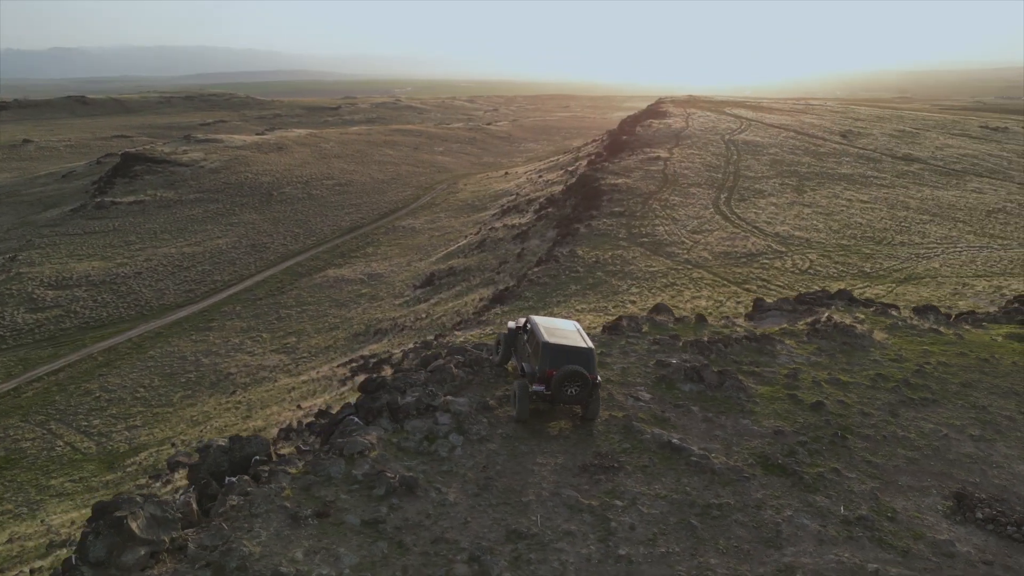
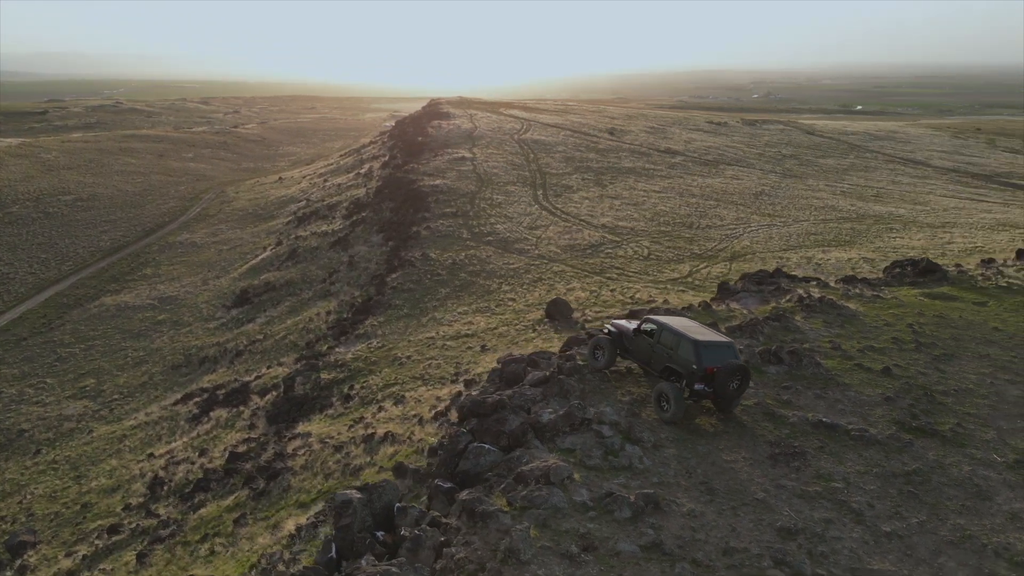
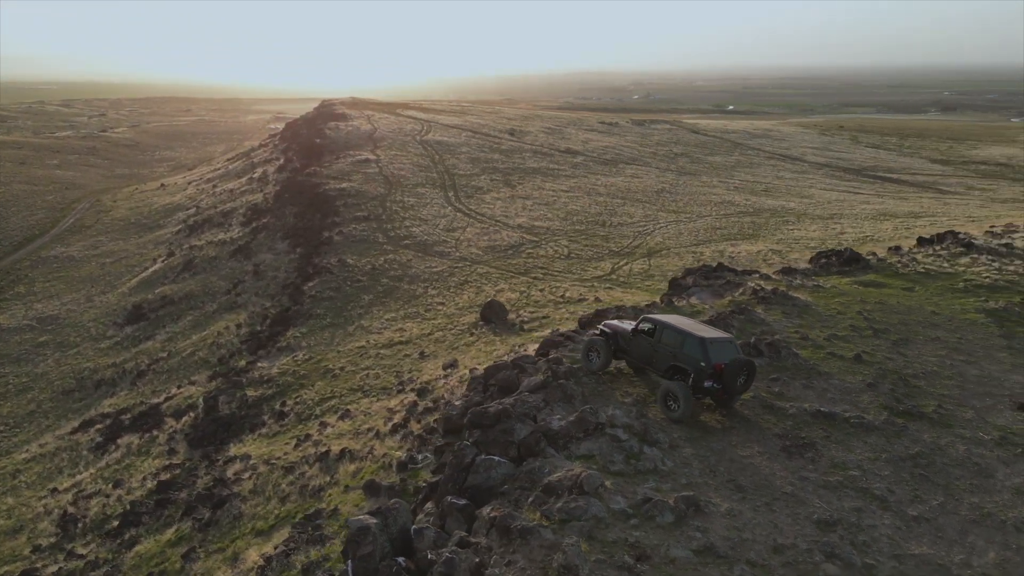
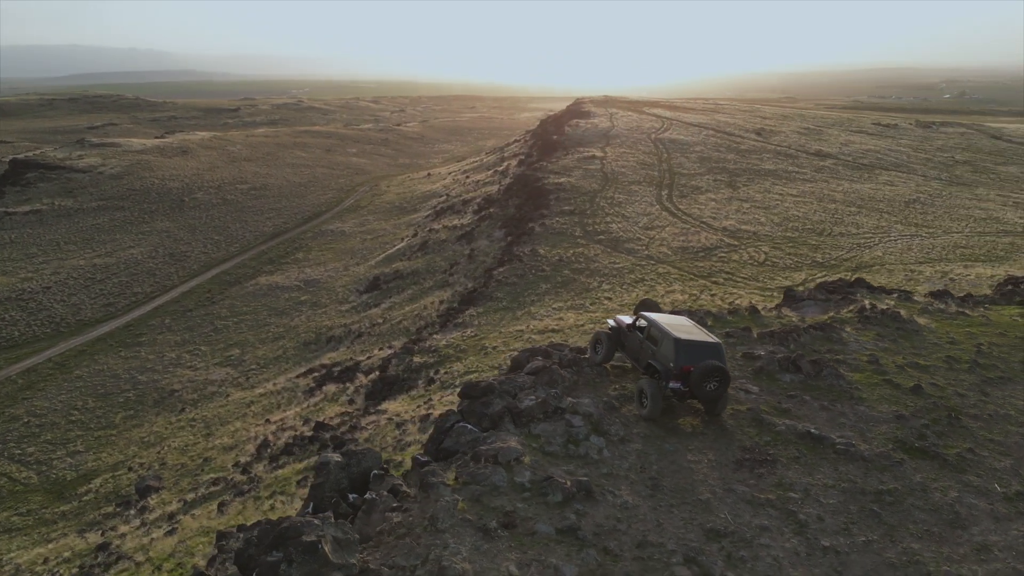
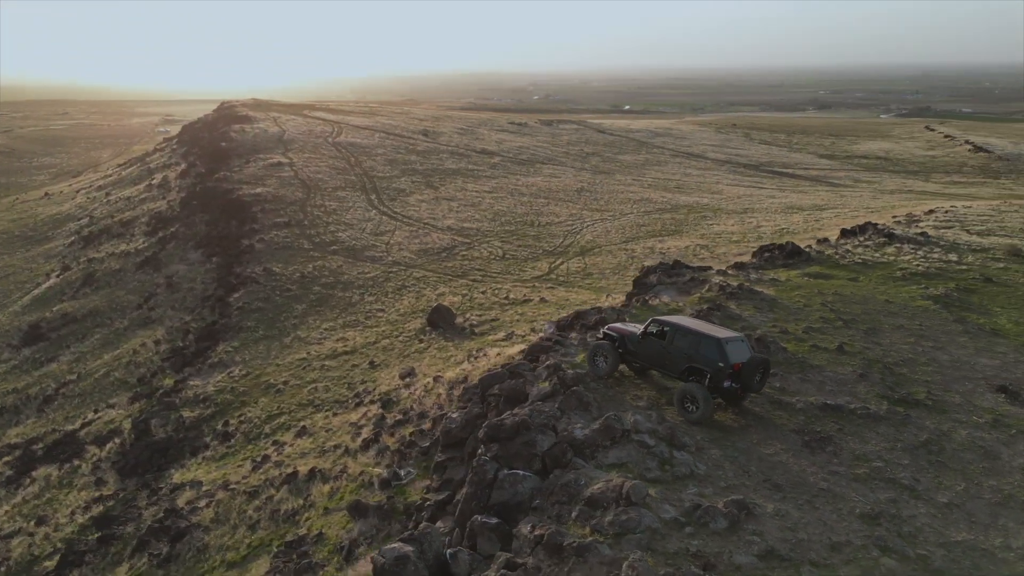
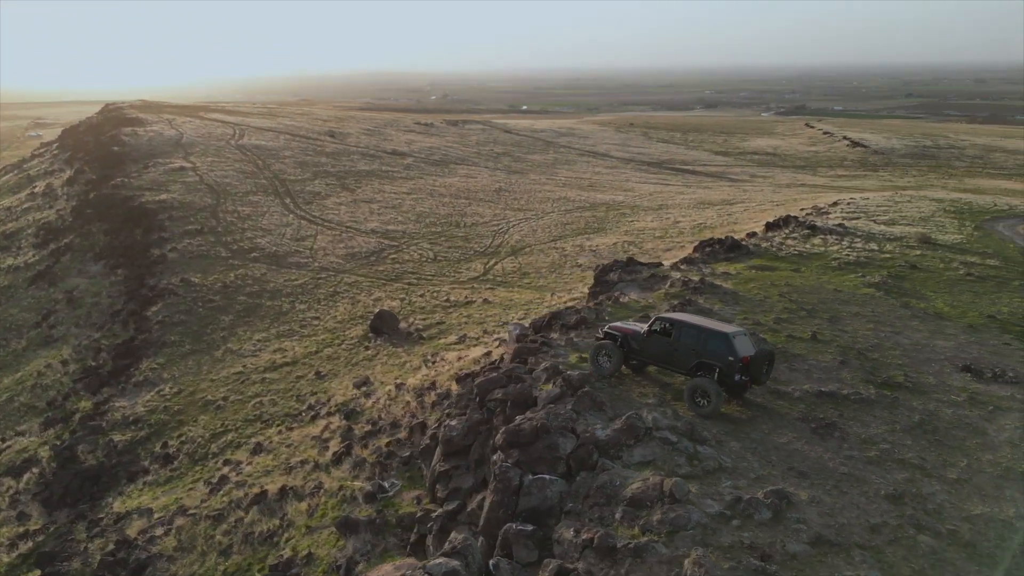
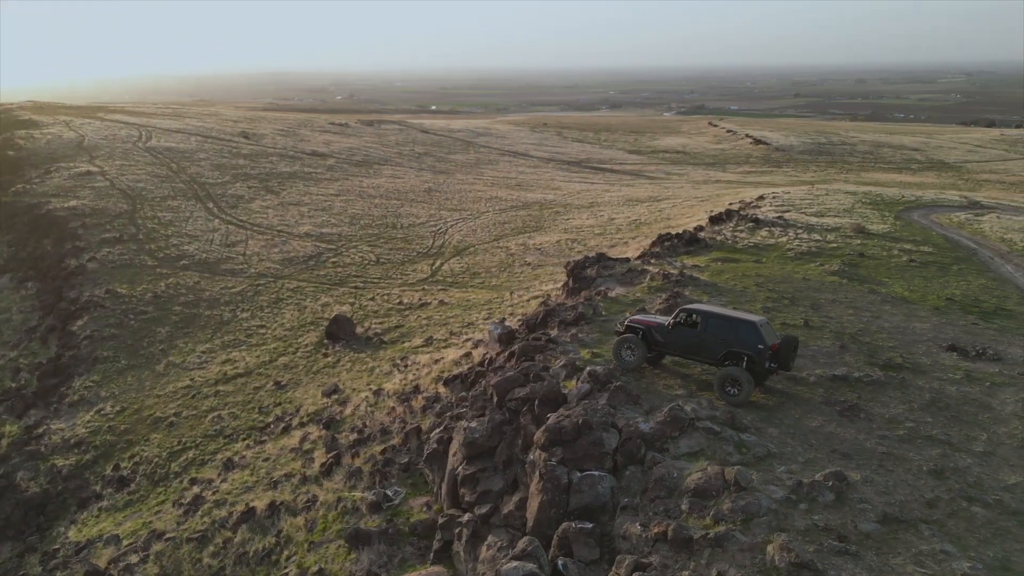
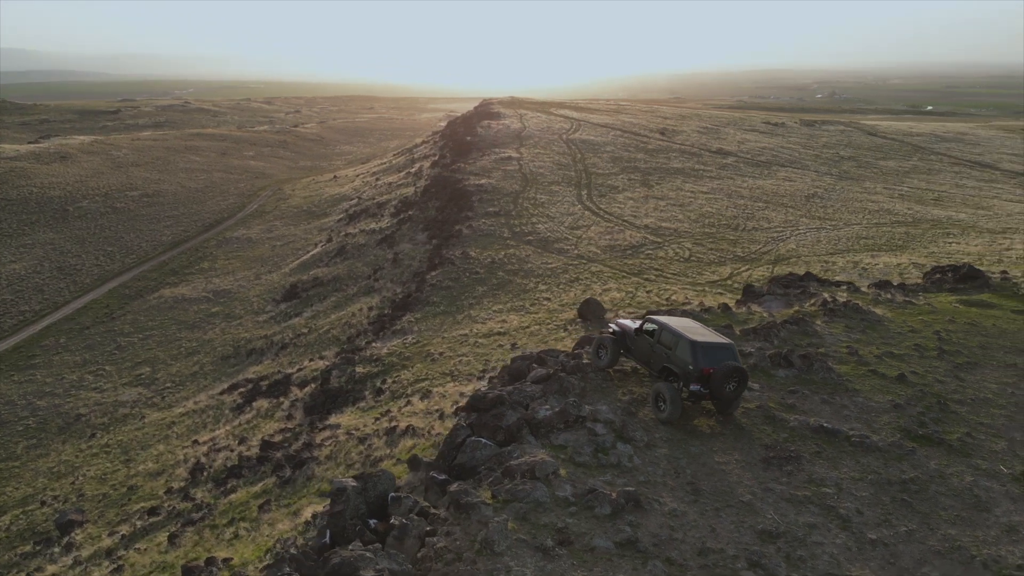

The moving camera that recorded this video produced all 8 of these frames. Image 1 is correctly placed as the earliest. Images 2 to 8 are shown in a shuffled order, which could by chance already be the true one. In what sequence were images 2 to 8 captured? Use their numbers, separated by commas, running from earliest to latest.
4, 8, 2, 3, 5, 6, 7
